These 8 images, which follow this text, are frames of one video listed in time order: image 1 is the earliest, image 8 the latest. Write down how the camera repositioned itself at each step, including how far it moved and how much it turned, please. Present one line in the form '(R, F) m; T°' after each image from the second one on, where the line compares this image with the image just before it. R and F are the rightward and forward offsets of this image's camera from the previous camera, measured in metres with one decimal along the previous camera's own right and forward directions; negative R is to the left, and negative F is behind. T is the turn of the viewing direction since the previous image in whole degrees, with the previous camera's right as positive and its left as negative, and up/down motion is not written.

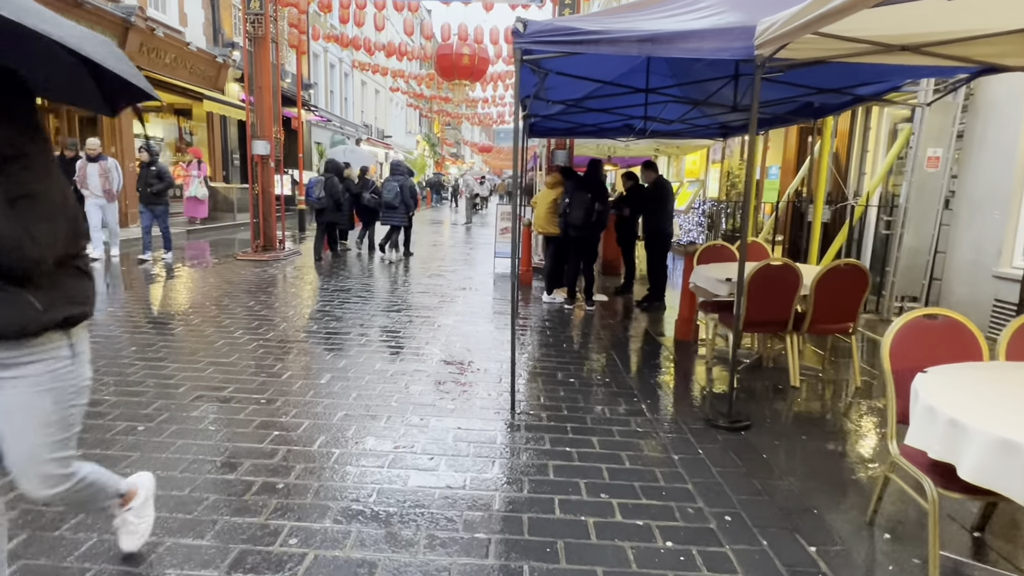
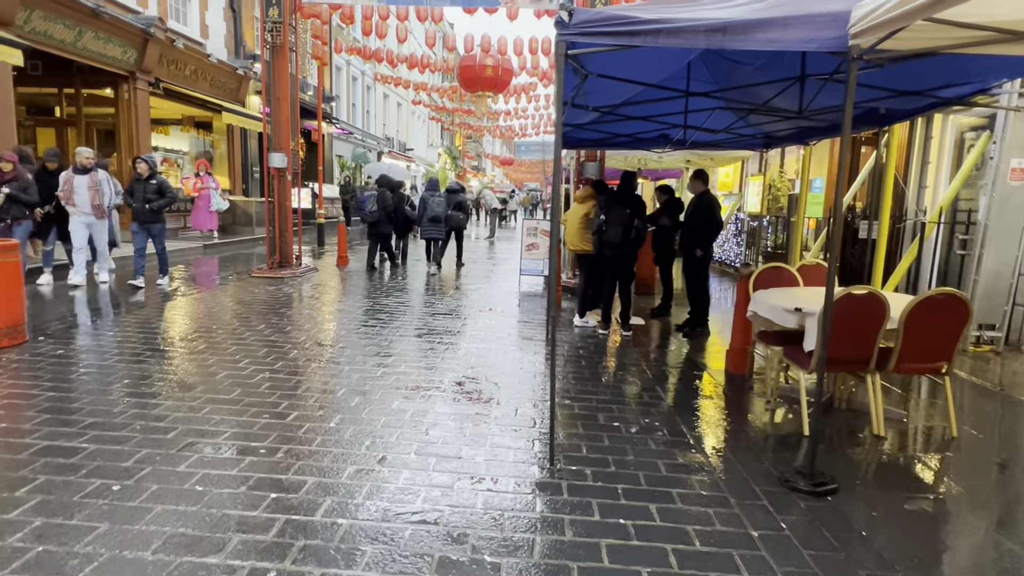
(-0.1, +0.6) m; -2°
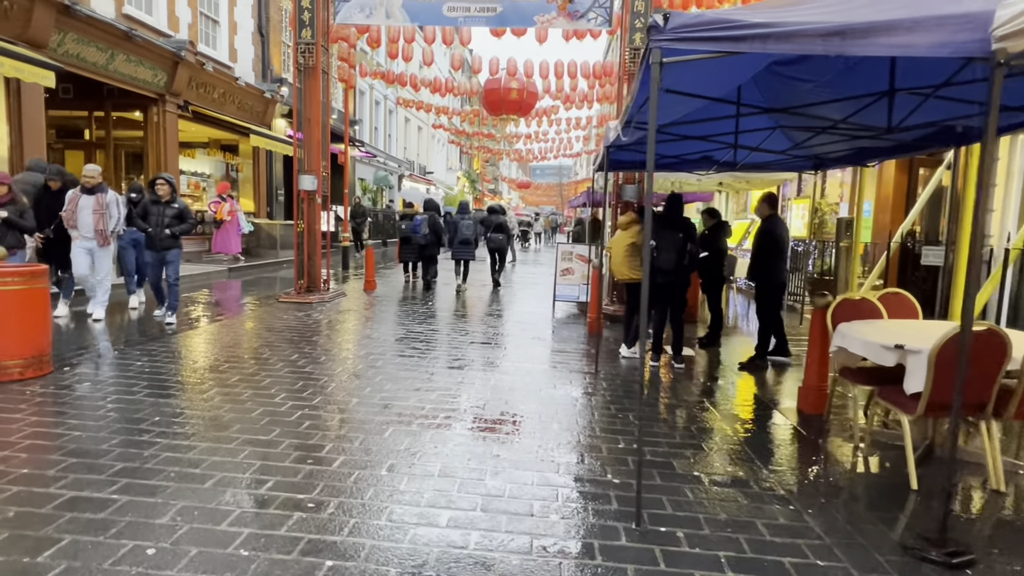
(-0.3, +0.4) m; -1°
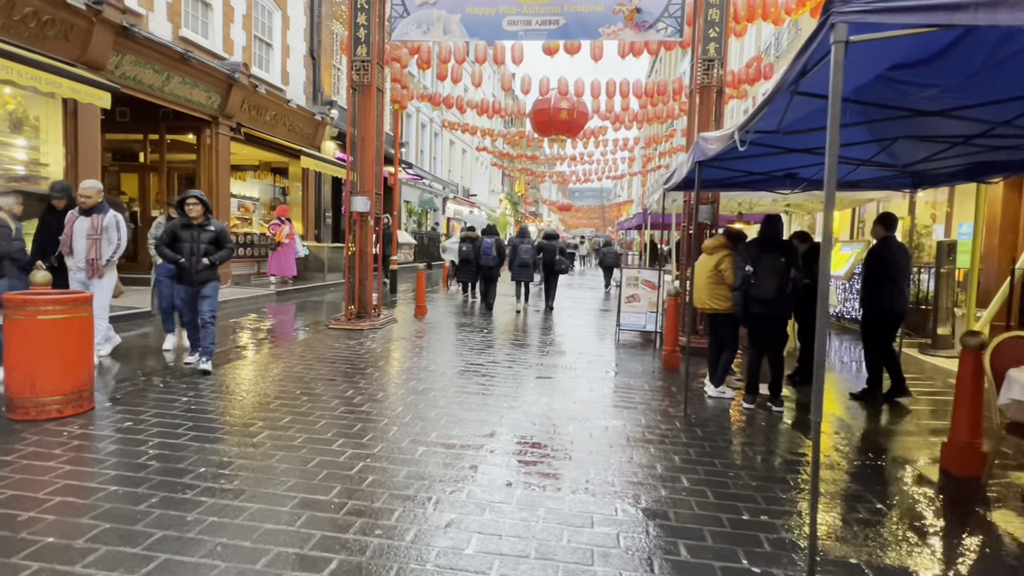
(-0.4, +0.6) m; -4°
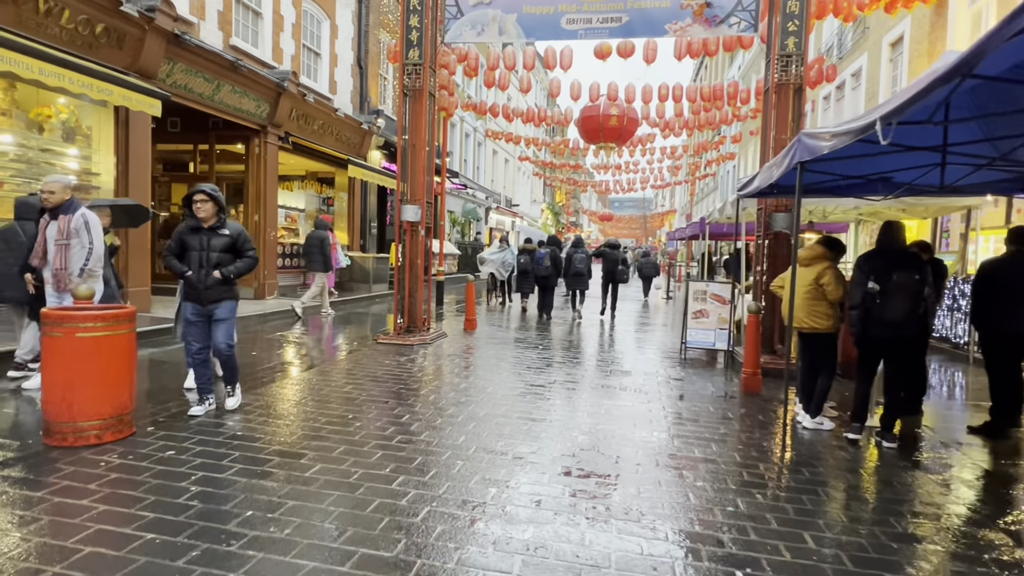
(-0.3, +0.5) m; -4°
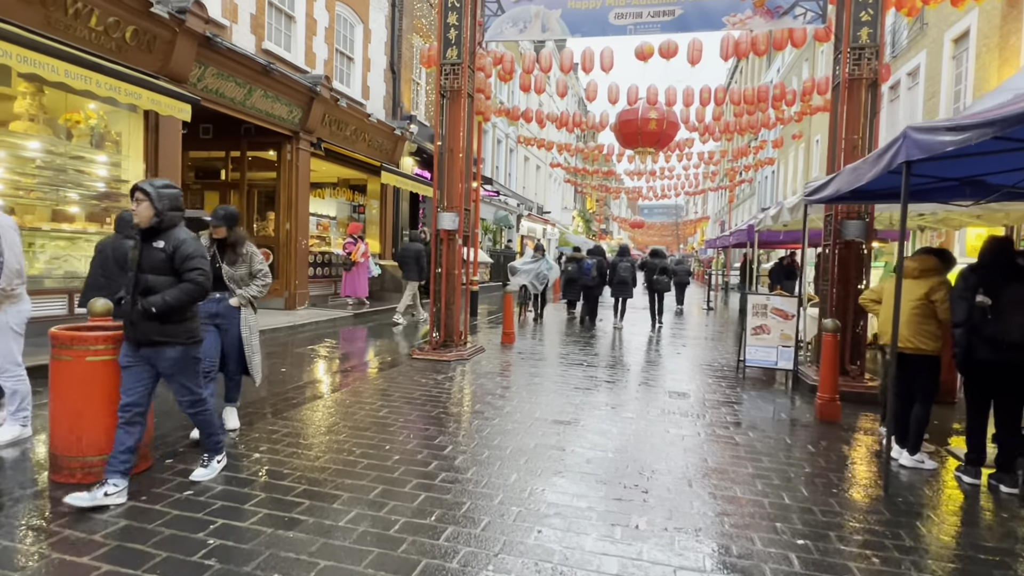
(-0.2, +0.6) m; -3°
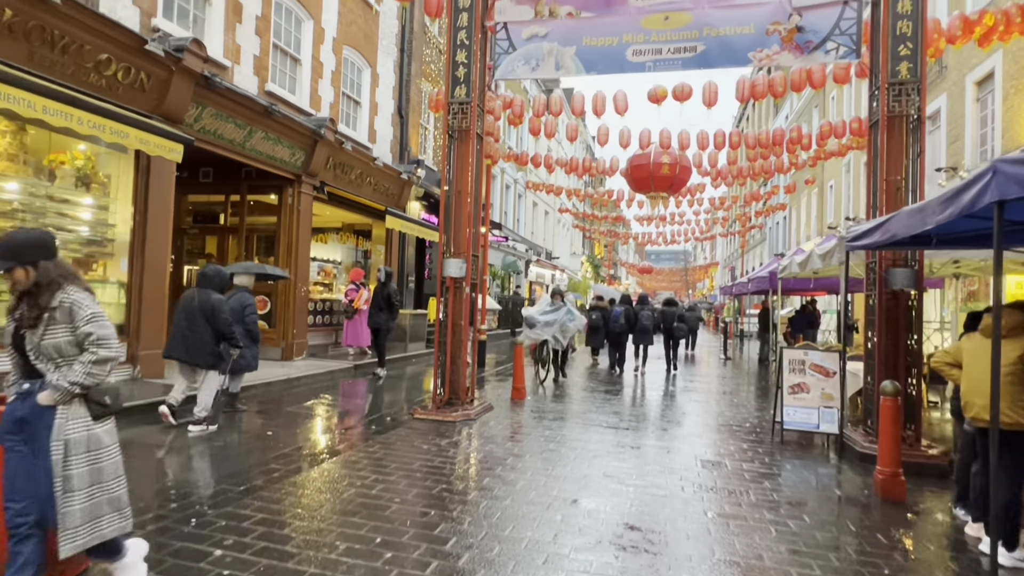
(-0.1, +0.7) m; -1°
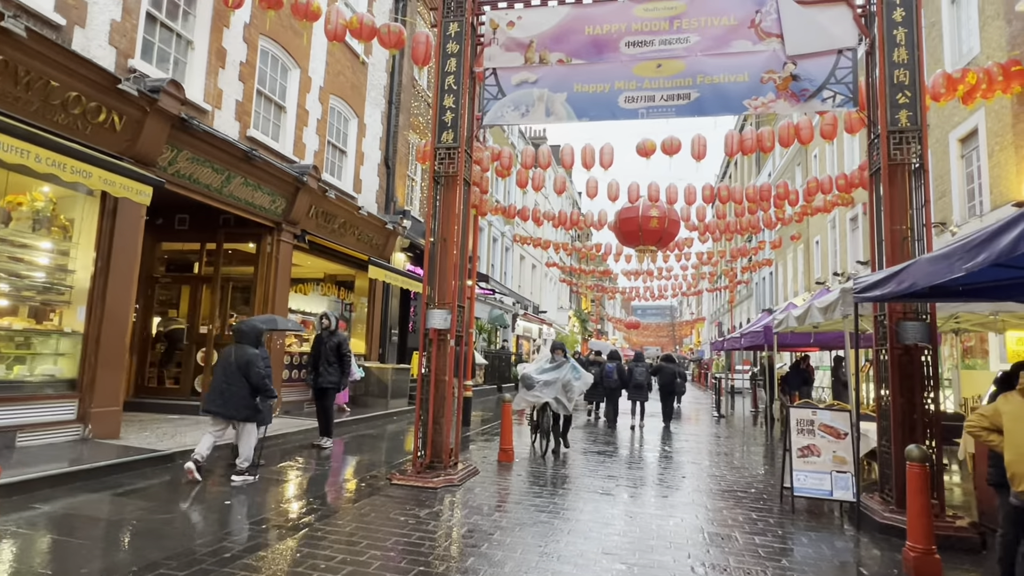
(0.0, +0.5) m; +1°
